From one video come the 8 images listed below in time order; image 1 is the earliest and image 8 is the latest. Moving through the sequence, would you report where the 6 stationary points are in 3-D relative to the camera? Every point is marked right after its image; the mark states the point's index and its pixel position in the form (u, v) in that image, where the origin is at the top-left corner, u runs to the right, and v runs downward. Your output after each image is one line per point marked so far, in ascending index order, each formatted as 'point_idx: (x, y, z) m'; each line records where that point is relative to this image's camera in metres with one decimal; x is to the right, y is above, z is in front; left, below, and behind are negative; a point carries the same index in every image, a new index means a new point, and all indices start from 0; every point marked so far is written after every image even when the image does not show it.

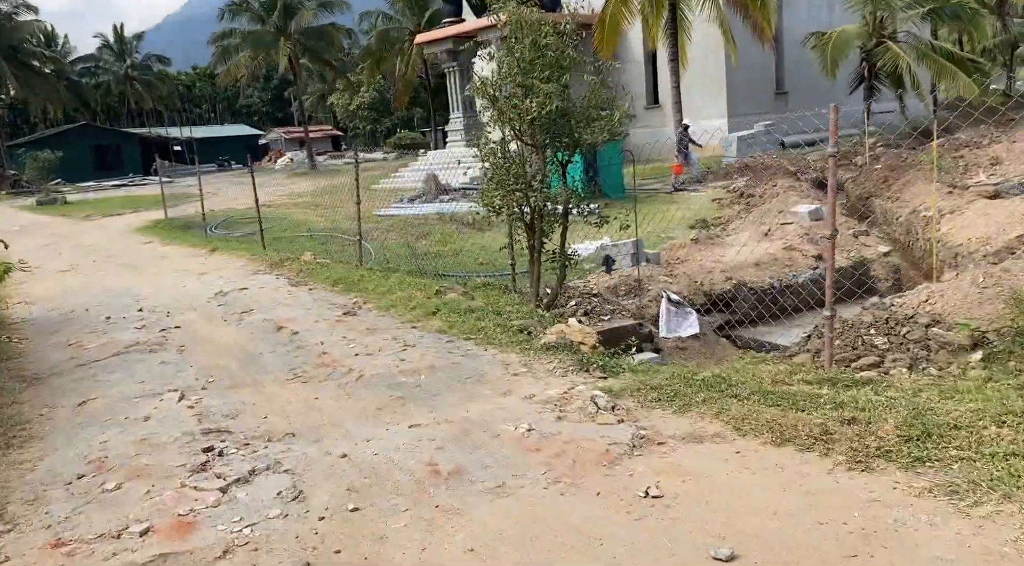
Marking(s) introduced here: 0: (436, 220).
0: (-1.2, +1.0, +16.8) m
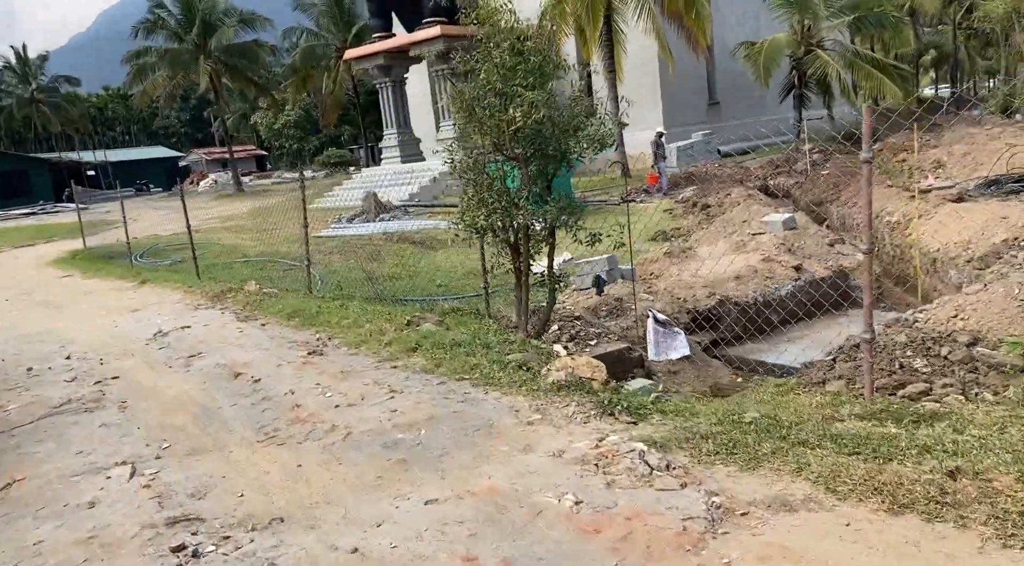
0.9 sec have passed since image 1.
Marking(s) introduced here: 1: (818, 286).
0: (-2.0, +0.6, +15.9) m
1: (+3.0, 0.0, +9.4) m
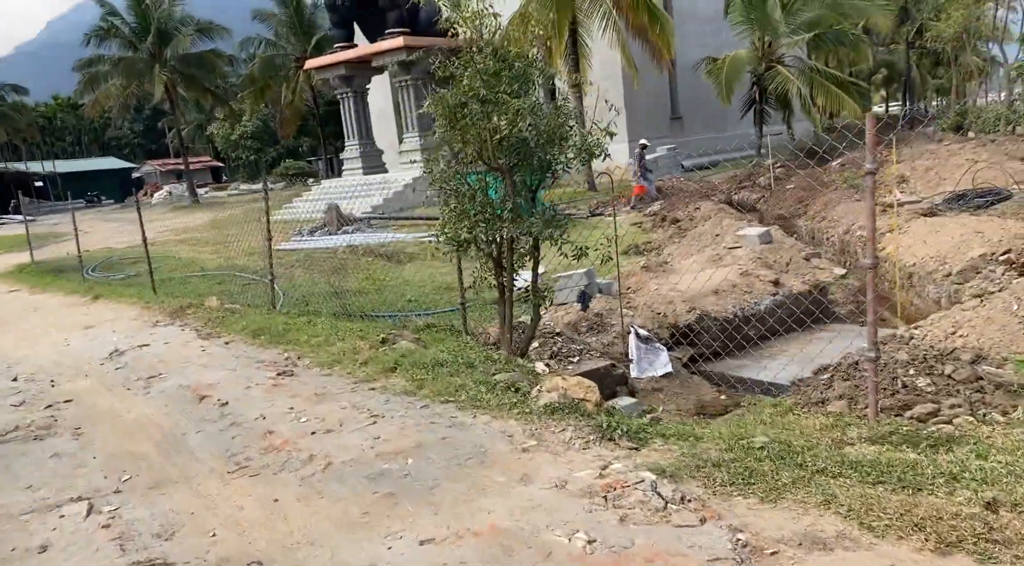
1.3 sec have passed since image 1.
0: (-2.6, +0.4, +15.5) m
1: (+2.8, -0.2, +9.3) m
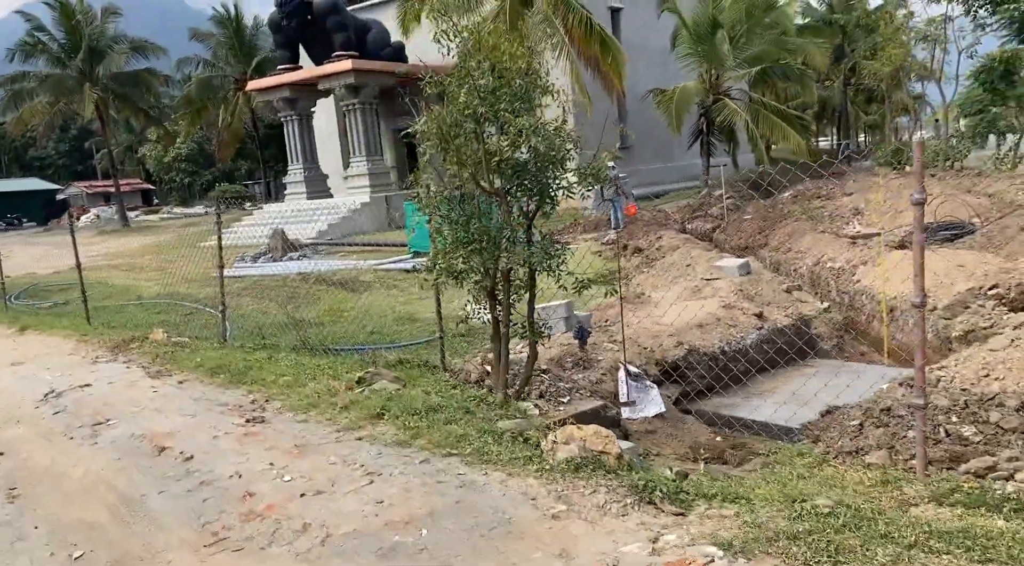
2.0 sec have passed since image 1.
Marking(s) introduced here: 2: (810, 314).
0: (-3.2, -0.1, +14.8) m
1: (+2.5, -0.5, +8.9) m
2: (+3.0, -0.3, +9.6) m
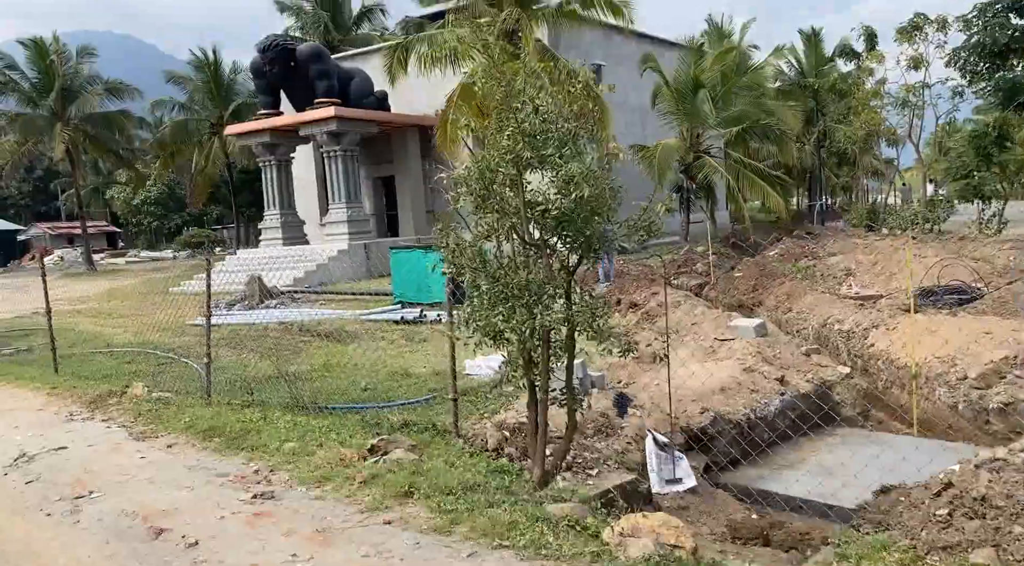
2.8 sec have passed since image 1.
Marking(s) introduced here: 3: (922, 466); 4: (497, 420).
0: (-3.4, -0.8, +14.1) m
1: (+2.6, -1.1, +8.4) m
2: (+3.1, -0.9, +9.1) m
3: (+3.1, -1.4, +7.3) m
4: (-0.1, -1.1, +7.5) m
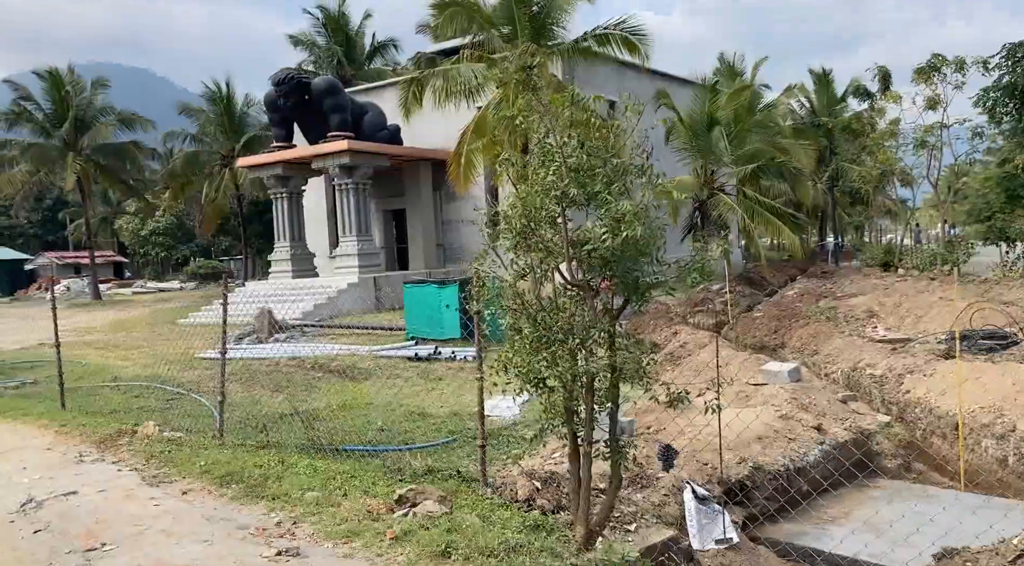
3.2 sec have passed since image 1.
0: (-3.1, -1.4, +13.8) m
1: (+2.8, -1.4, +8.0) m
2: (+3.3, -1.3, +8.7) m
3: (+3.3, -1.7, +6.9) m
4: (+0.1, -1.4, +7.1) m
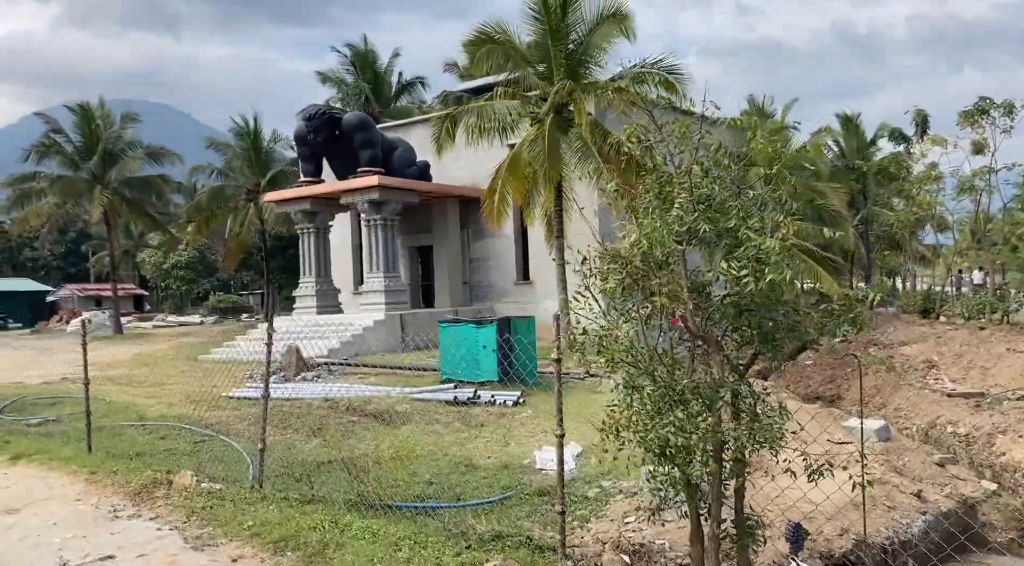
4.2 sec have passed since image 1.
0: (-2.5, -1.9, +13.1) m
1: (+3.4, -1.8, +7.3) m
2: (+3.9, -1.8, +8.0) m
3: (+3.8, -2.1, +6.1) m
4: (+0.6, -1.7, +6.4) m
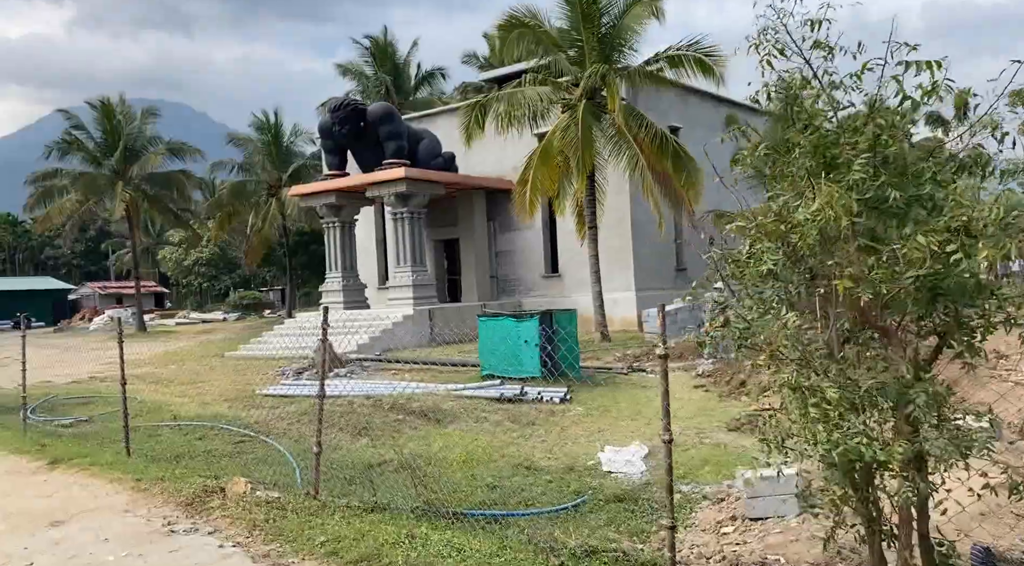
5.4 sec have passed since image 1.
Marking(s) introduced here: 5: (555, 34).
0: (-1.8, -1.8, +12.5) m
1: (+4.0, -1.7, +6.6) m
2: (+4.5, -1.7, +7.3) m
3: (+4.4, -2.0, +5.4) m
4: (+1.2, -1.6, +5.8) m
5: (+1.0, +4.5, +17.1) m
